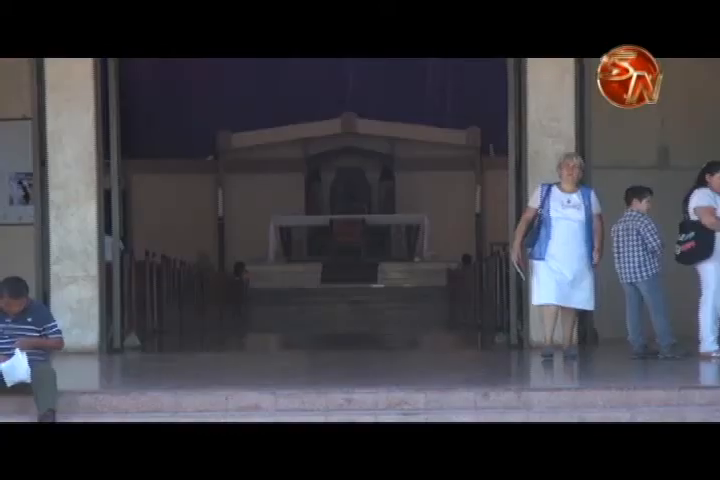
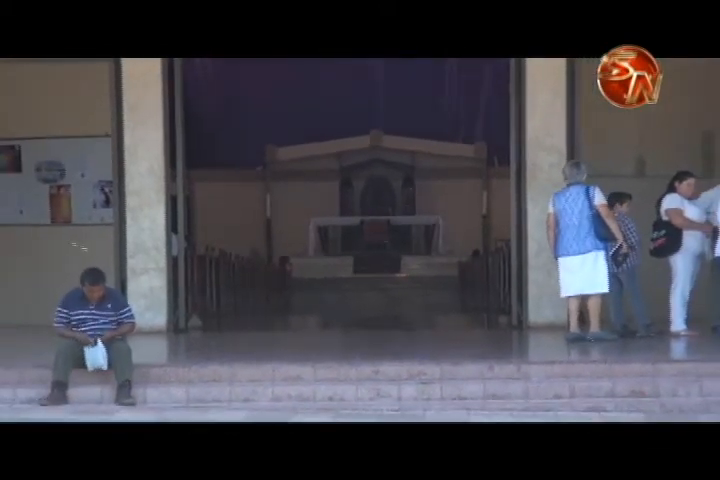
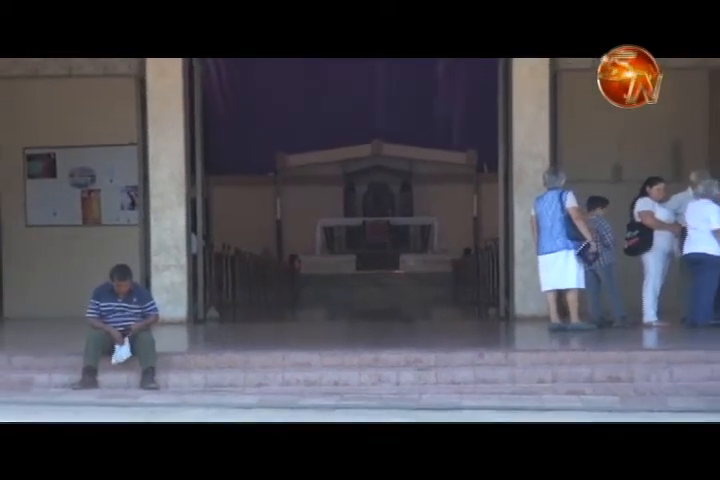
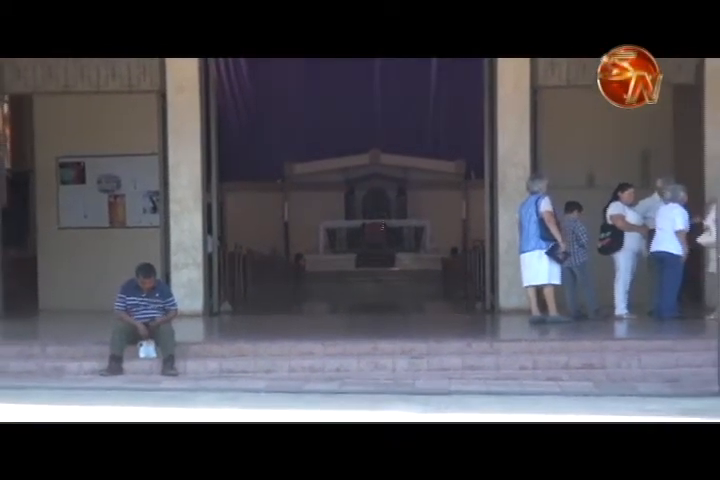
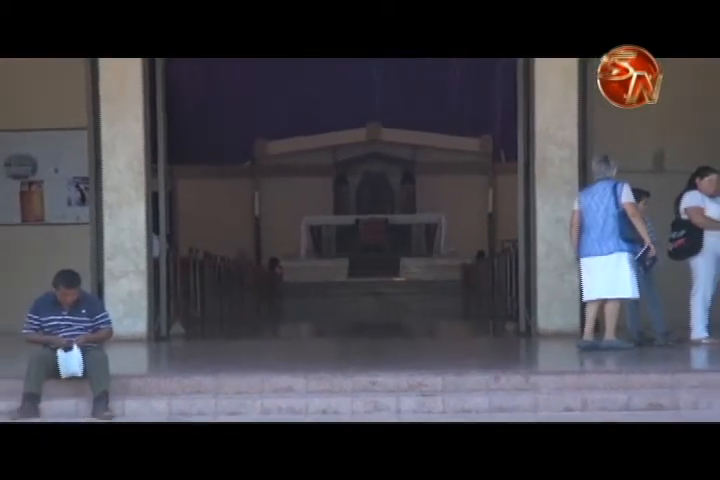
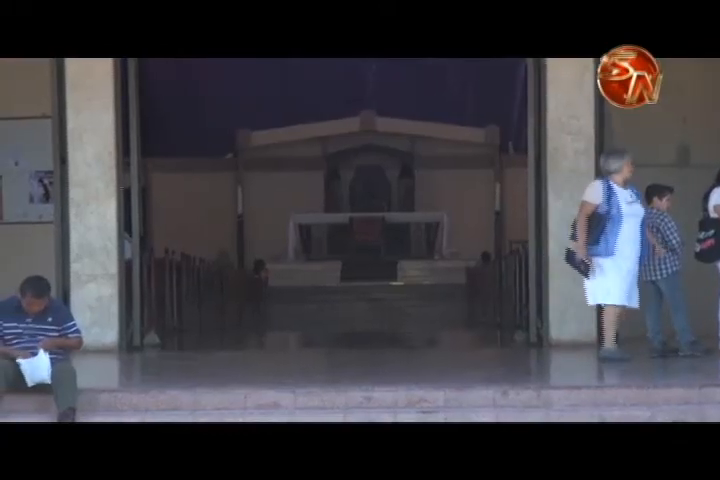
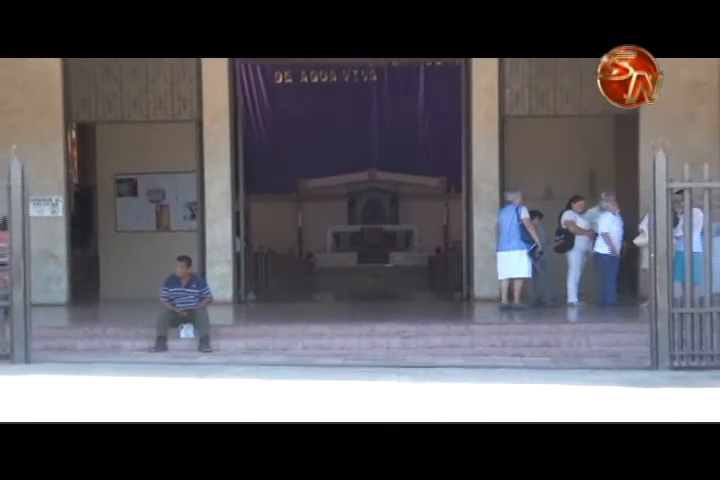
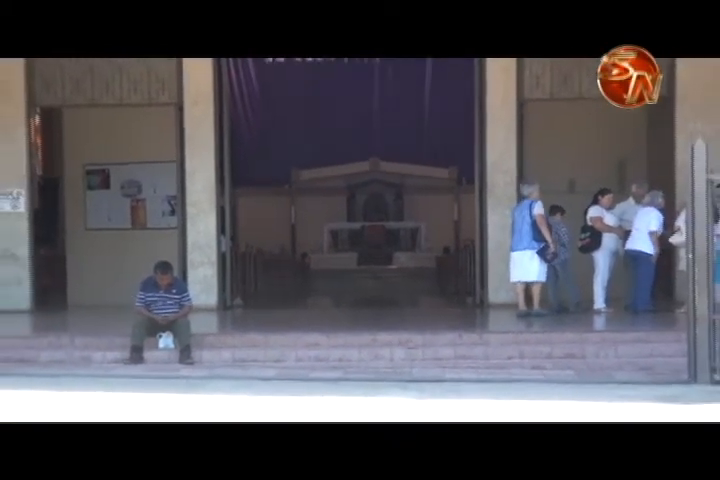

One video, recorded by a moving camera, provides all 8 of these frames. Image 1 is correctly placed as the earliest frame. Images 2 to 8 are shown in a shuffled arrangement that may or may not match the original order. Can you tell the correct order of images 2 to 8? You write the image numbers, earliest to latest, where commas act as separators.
6, 5, 2, 3, 4, 8, 7
